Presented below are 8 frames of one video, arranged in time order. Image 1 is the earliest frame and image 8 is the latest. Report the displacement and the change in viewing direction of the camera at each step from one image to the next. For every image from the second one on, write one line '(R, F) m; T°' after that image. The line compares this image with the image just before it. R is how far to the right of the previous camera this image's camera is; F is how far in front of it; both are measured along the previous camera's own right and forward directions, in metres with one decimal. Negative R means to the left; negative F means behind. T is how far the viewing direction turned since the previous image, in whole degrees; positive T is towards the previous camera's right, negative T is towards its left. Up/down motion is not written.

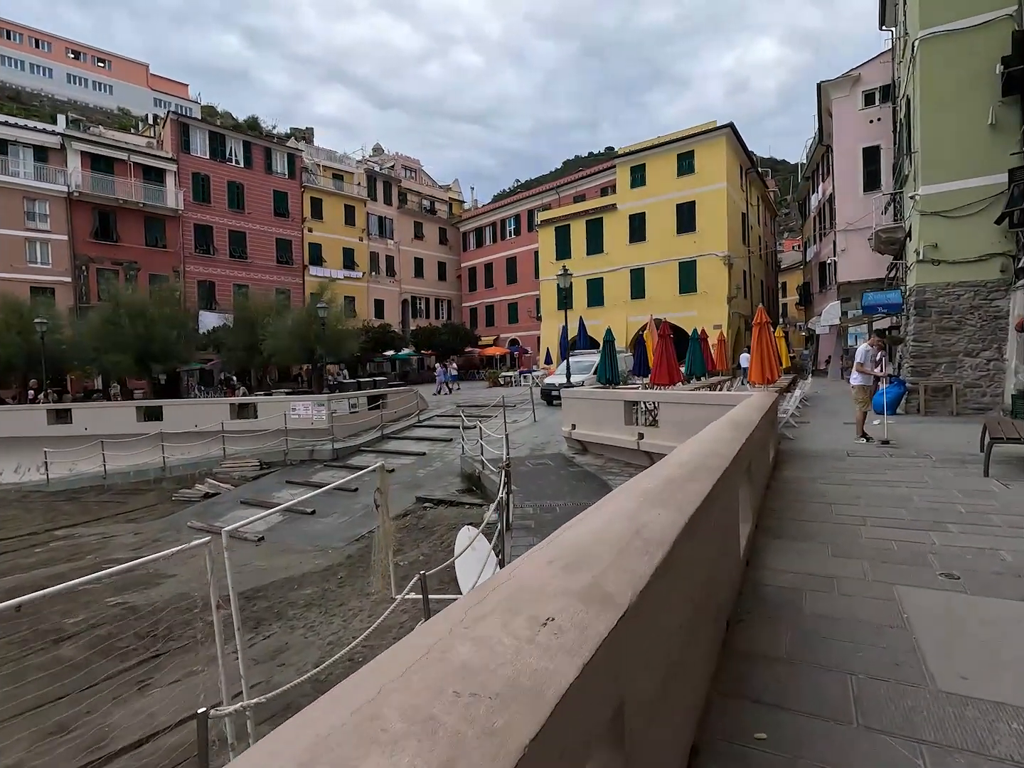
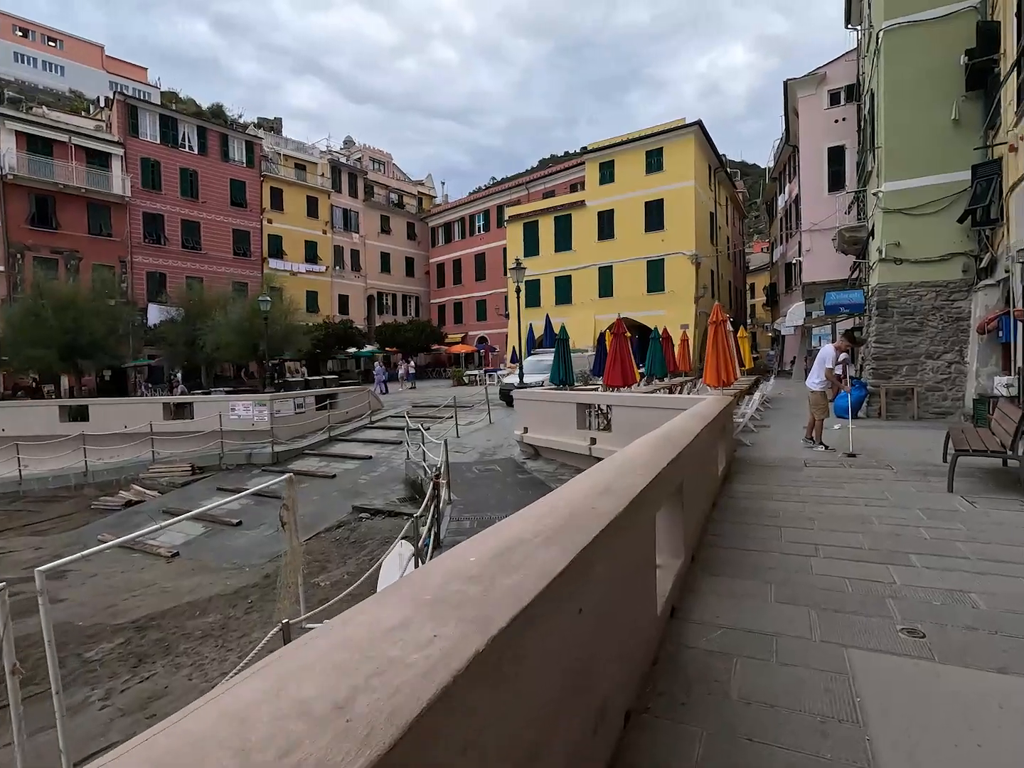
(+0.6, +0.8) m; +3°
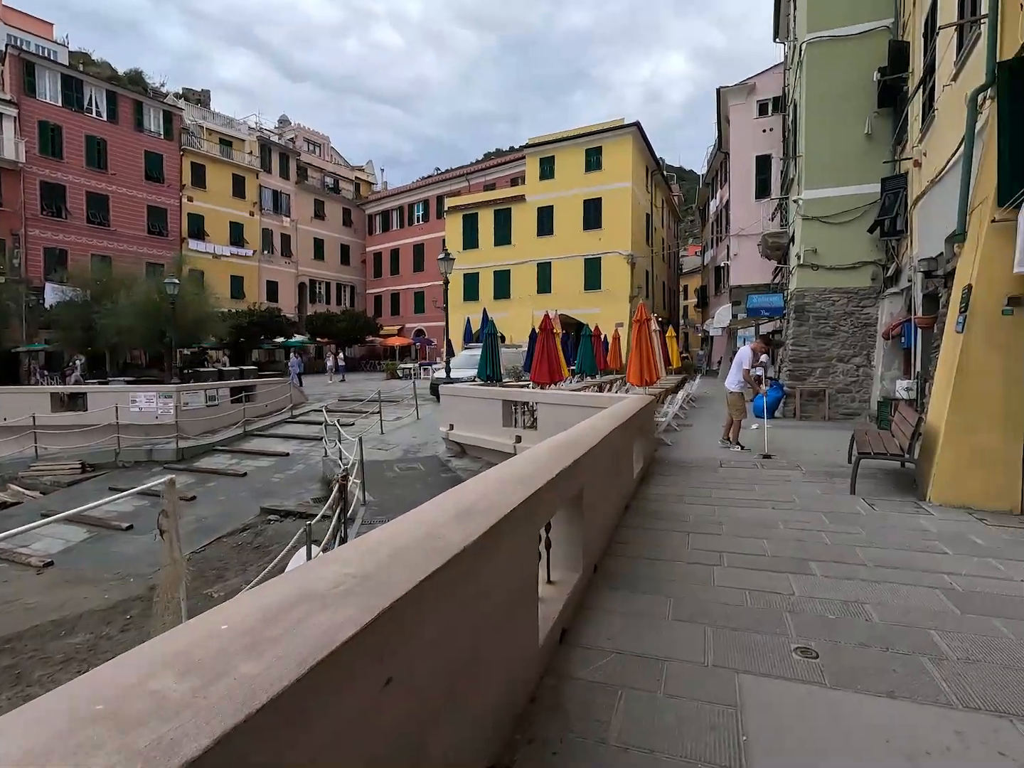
(+0.3, +0.3) m; +6°
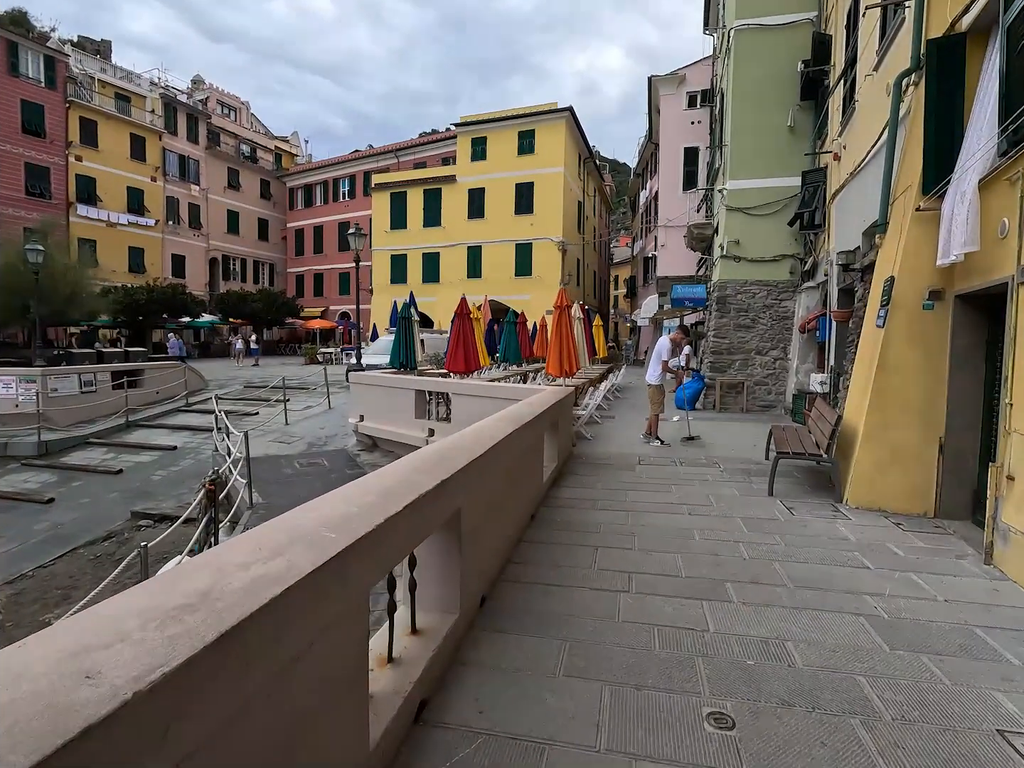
(+0.4, +0.7) m; +7°
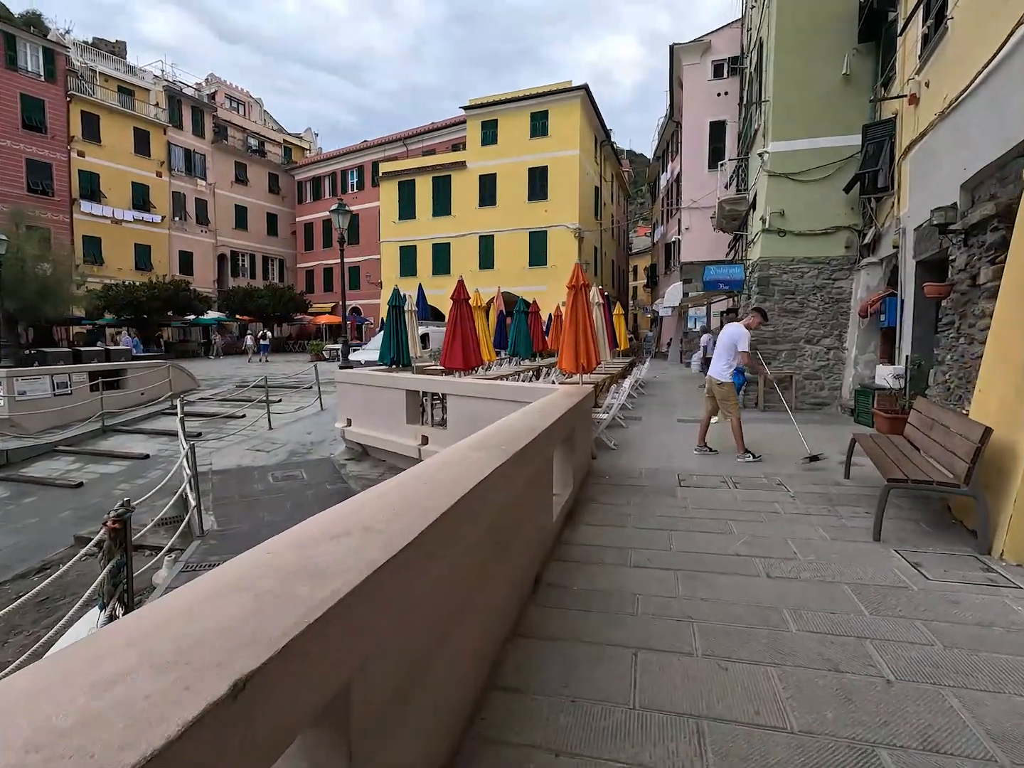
(+0.2, +1.5) m; -2°
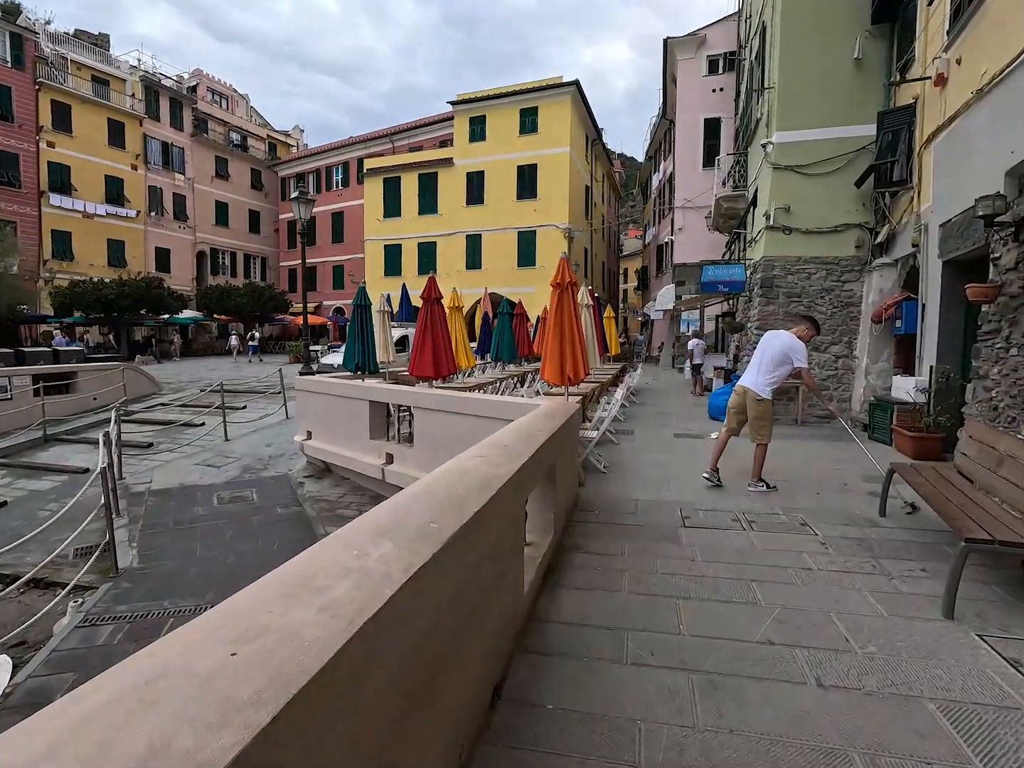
(+0.2, +0.9) m; +1°
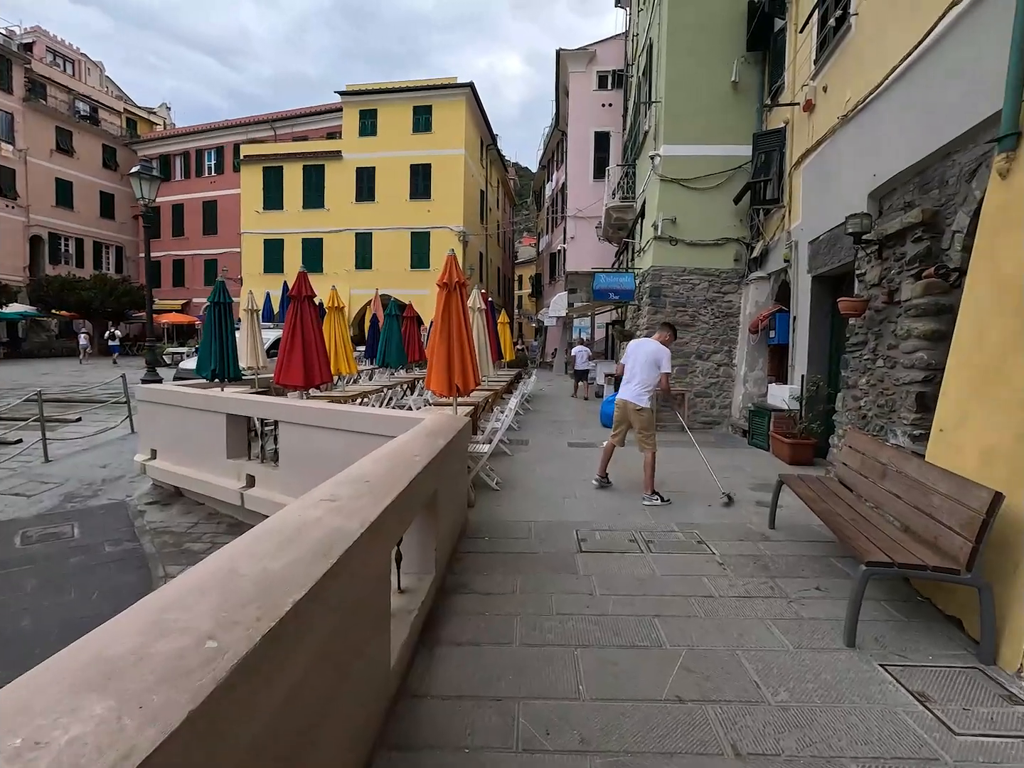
(+0.1, +0.5) m; +11°
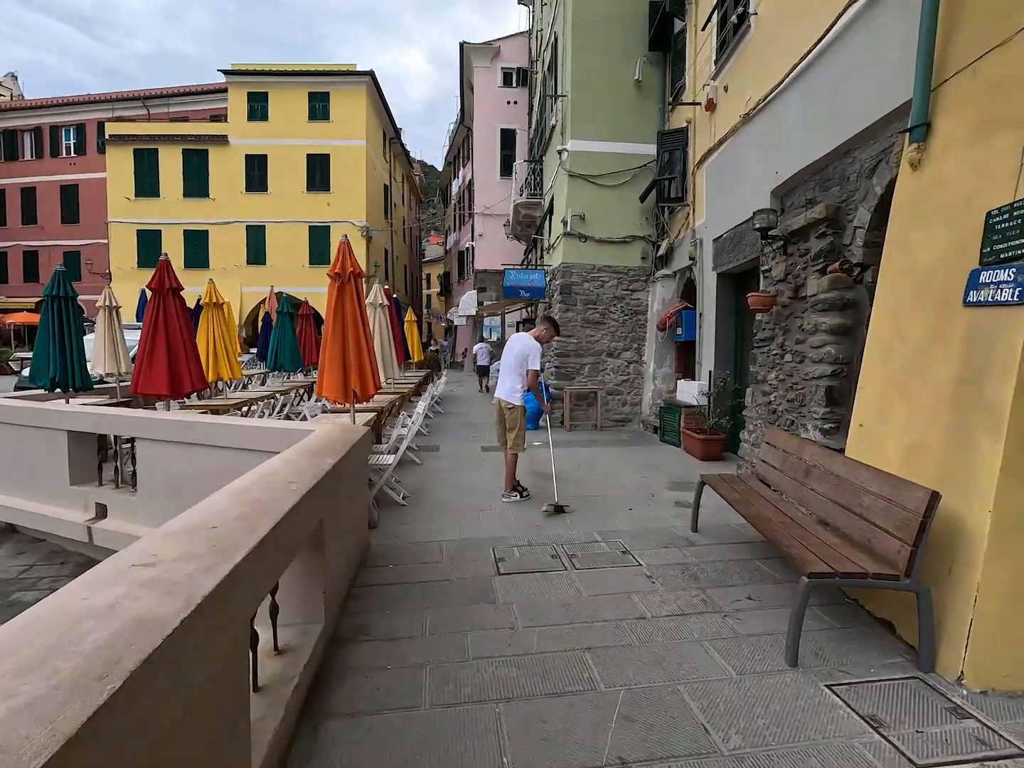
(0.0, +0.5) m; +9°
